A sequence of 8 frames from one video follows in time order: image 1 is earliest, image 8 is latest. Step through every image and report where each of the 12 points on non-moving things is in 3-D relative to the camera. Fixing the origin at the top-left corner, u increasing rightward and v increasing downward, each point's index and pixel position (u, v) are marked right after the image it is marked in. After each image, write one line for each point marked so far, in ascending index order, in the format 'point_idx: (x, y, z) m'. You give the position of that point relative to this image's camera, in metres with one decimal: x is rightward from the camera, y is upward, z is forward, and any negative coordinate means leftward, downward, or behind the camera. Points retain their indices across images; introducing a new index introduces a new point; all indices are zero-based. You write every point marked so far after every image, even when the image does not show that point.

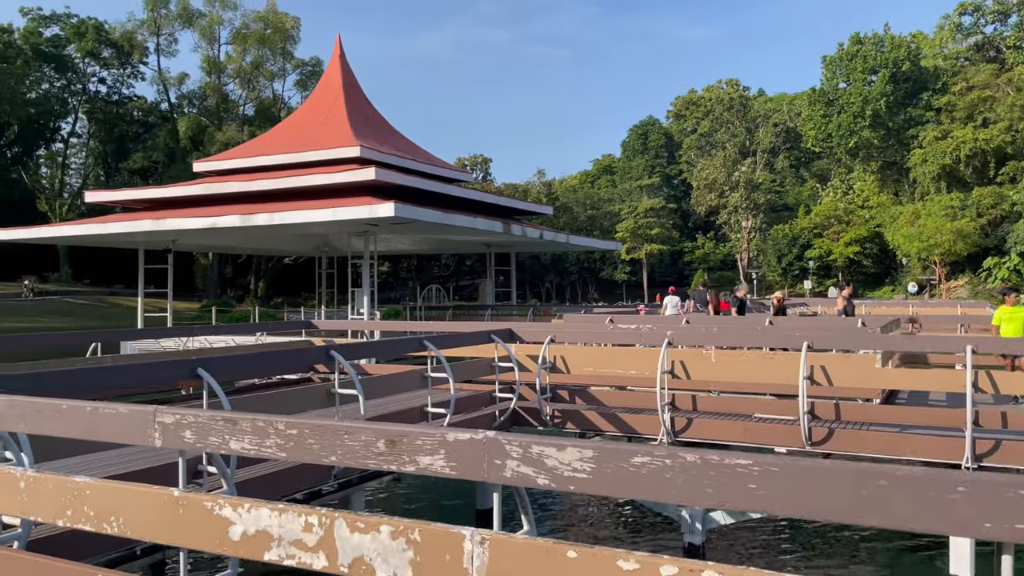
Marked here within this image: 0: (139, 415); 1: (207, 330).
0: (-1.1, -0.4, +2.4) m
1: (-3.6, -0.5, +9.5) m
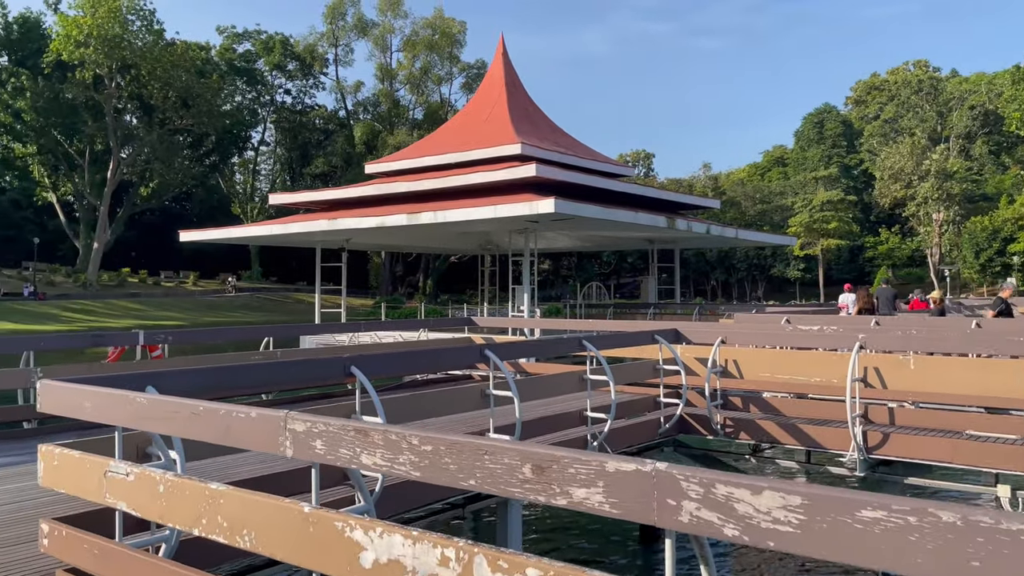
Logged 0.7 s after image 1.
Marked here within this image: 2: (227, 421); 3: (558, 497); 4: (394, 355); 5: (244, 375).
0: (-0.6, -0.4, +2.2) m
1: (-1.7, -0.5, +9.6) m
2: (-0.8, -0.4, +2.3) m
3: (+0.1, -0.4, +1.6) m
4: (-0.6, -0.4, +4.2) m
5: (-1.2, -0.4, +3.6) m
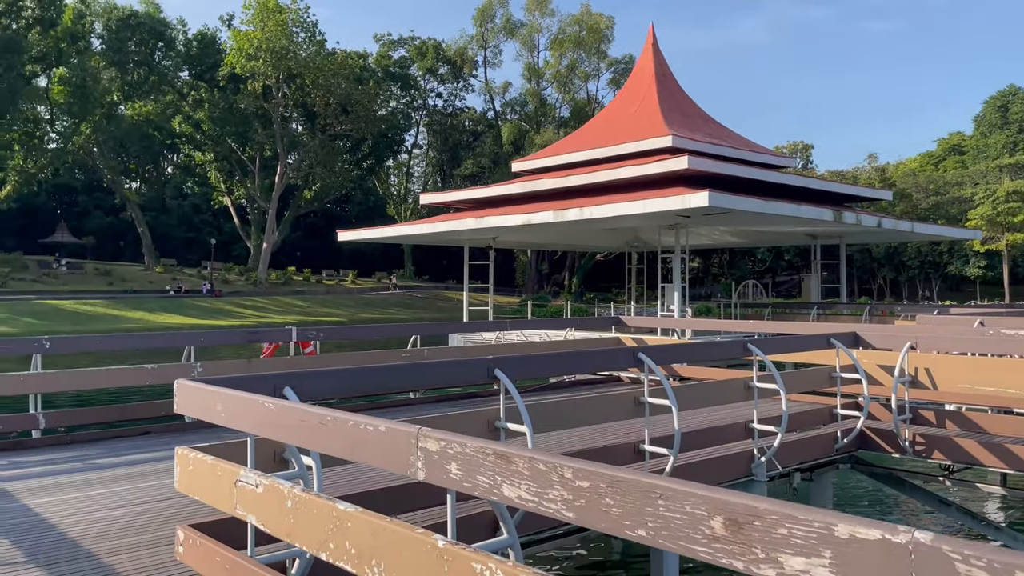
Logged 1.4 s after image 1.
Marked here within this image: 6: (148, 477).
0: (-0.3, -0.3, +1.9) m
1: (+0.1, -0.4, +9.4) m
2: (-0.4, -0.4, +2.0) m
3: (+0.4, -0.4, +1.2) m
4: (+0.1, -0.3, +3.9) m
5: (-0.5, -0.4, +3.4) m
6: (-2.1, -1.1, +4.7) m
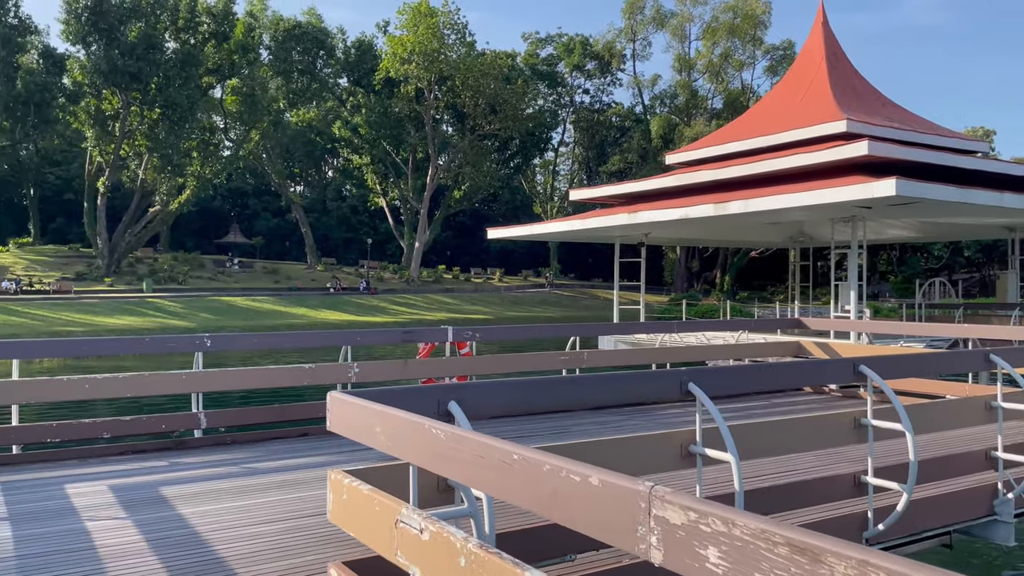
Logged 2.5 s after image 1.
0: (+0.2, -0.3, +1.3) m
1: (+1.8, -0.4, +8.7) m
2: (+0.1, -0.4, +1.5) m
3: (+0.7, -0.4, +0.6) m
4: (+0.9, -0.3, +3.3) m
5: (+0.2, -0.4, +2.8) m
6: (-1.1, -1.1, +4.4) m
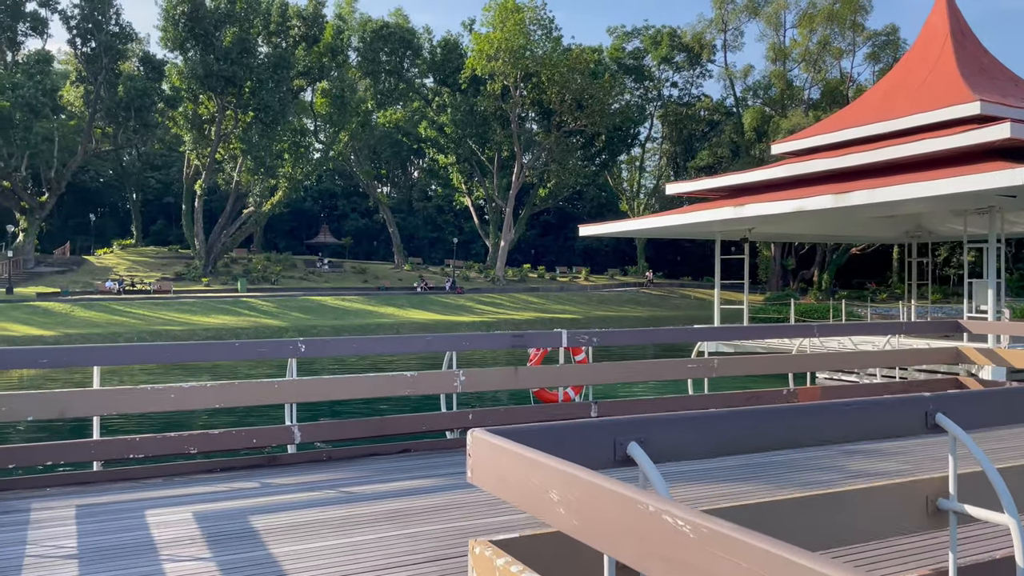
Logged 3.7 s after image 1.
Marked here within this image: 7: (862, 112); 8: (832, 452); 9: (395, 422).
0: (+0.5, -0.3, +0.6) m
1: (+2.9, -0.4, +7.7) m
2: (+0.4, -0.4, +0.8) m
3: (+0.9, -0.4, -0.2) m
4: (+1.5, -0.3, +2.4) m
5: (+0.7, -0.3, +2.1) m
6: (-0.5, -1.1, +3.8) m
7: (+7.6, +3.8, +17.6) m
8: (+2.1, -1.1, +5.3) m
9: (-0.7, -0.9, +5.2) m
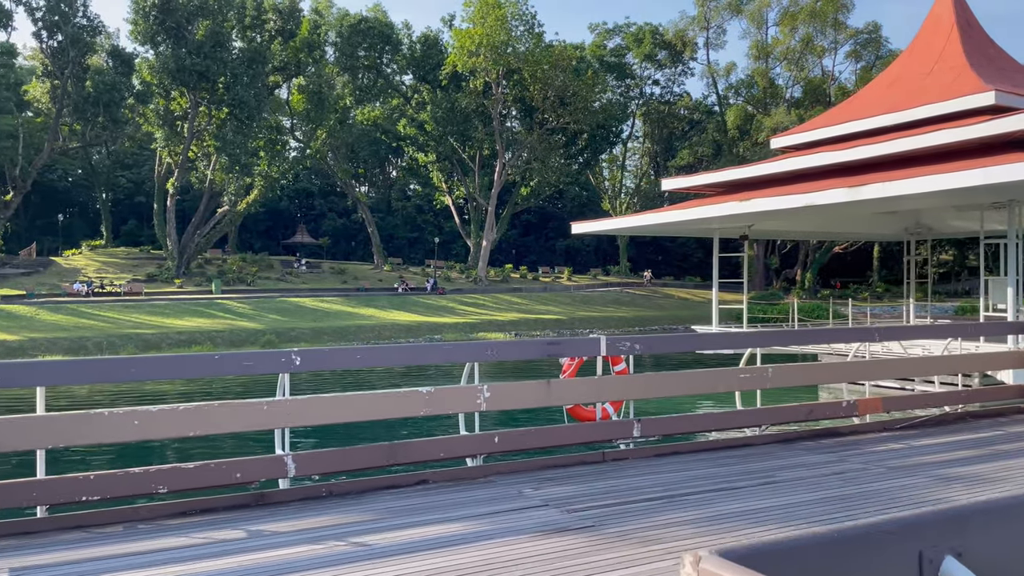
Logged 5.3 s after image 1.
0: (+0.8, -0.3, -0.2) m
1: (+3.0, -0.4, +7.0) m
2: (+0.7, -0.3, -0.1) m
3: (+1.3, -0.4, -1.0) m
4: (+1.7, -0.3, +1.6) m
5: (+0.9, -0.3, +1.3) m
6: (-0.2, -1.1, +2.9) m
7: (+7.4, +3.9, +17.0) m
8: (+2.3, -1.1, +4.5) m
9: (-0.6, -0.9, +4.3) m
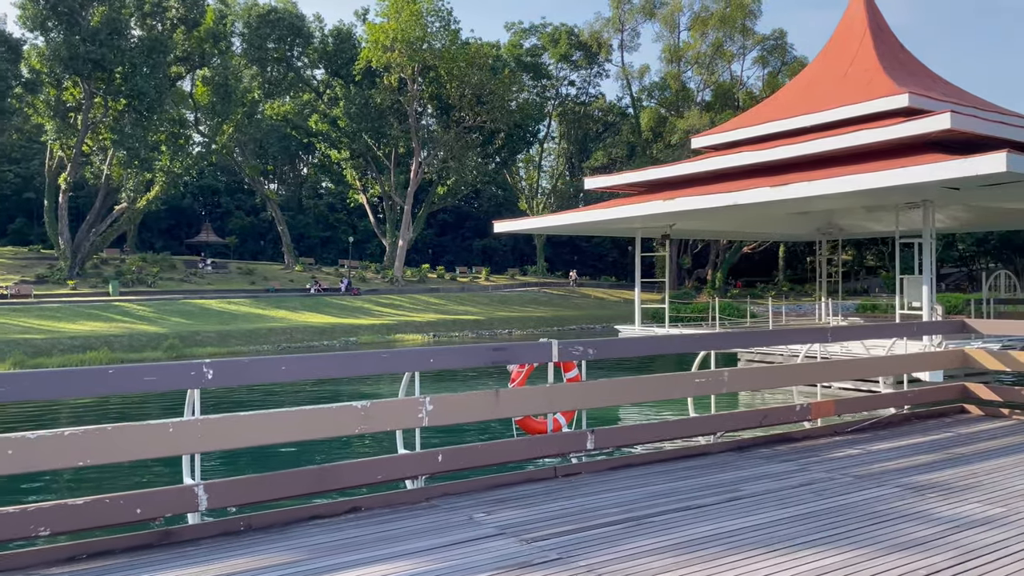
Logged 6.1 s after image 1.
0: (+1.1, -0.3, -0.6) m
1: (+2.5, -0.4, +6.8) m
2: (+1.0, -0.3, -0.4) m
3: (+1.6, -0.4, -1.4) m
4: (+1.8, -0.3, +1.3) m
5: (+1.0, -0.3, +0.9) m
6: (-0.3, -1.1, +2.4) m
7: (+5.7, +3.9, +17.2) m
8: (+2.0, -1.0, +4.3) m
9: (-0.8, -0.9, +3.8) m
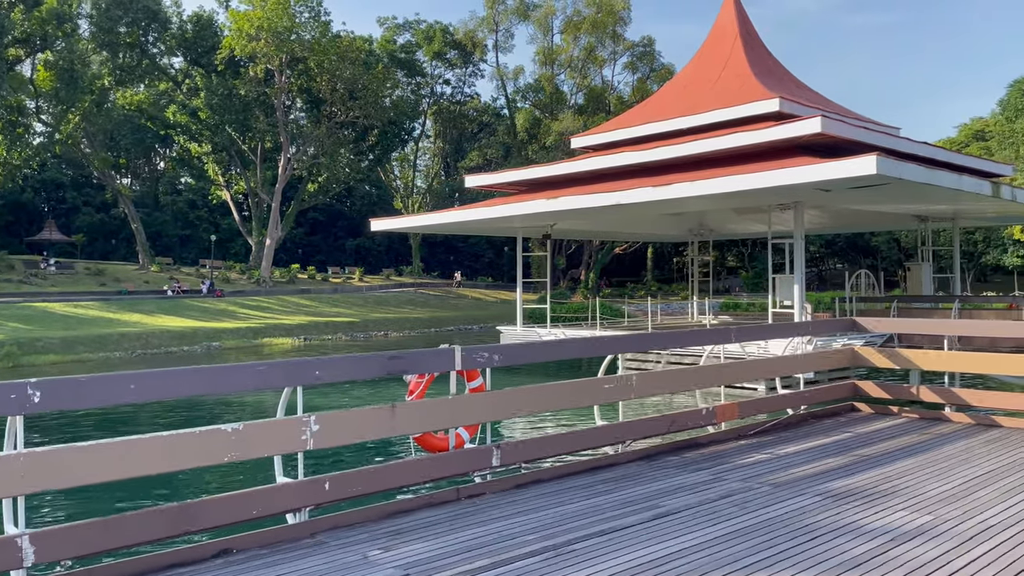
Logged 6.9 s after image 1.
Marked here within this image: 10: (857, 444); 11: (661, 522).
0: (+1.3, -0.3, -0.9) m
1: (+1.6, -0.4, +6.6) m
2: (+1.2, -0.3, -0.8) m
3: (+2.0, -0.4, -1.6) m
4: (+1.7, -0.3, +1.1) m
5: (+1.1, -0.3, +0.6) m
6: (-0.5, -1.1, +1.9) m
7: (+3.2, +3.9, +17.4) m
8: (+1.5, -1.0, +4.1) m
9: (-1.2, -0.9, +3.2) m
10: (+2.3, -1.0, +5.3) m
11: (+0.7, -1.1, +3.7) m
